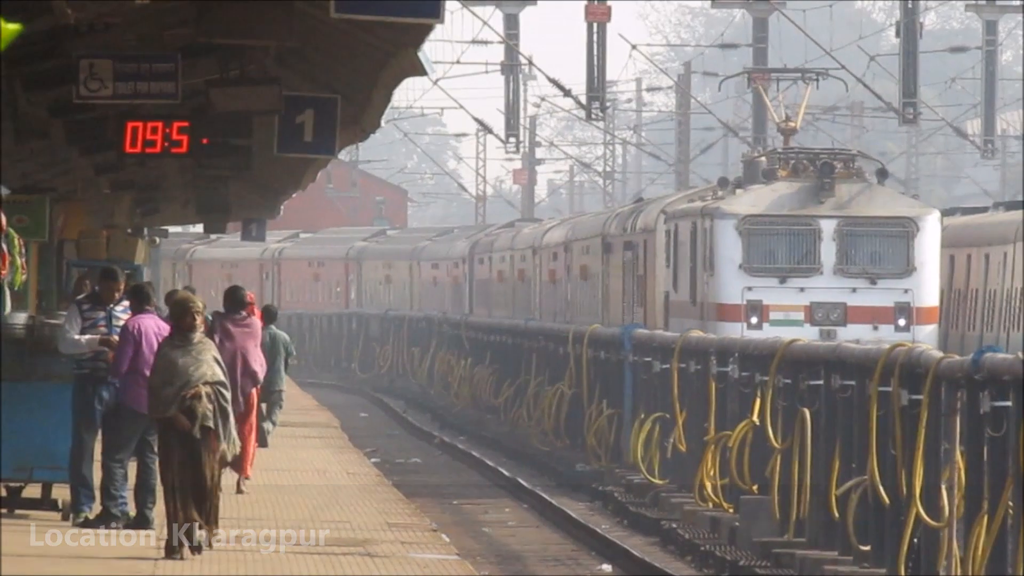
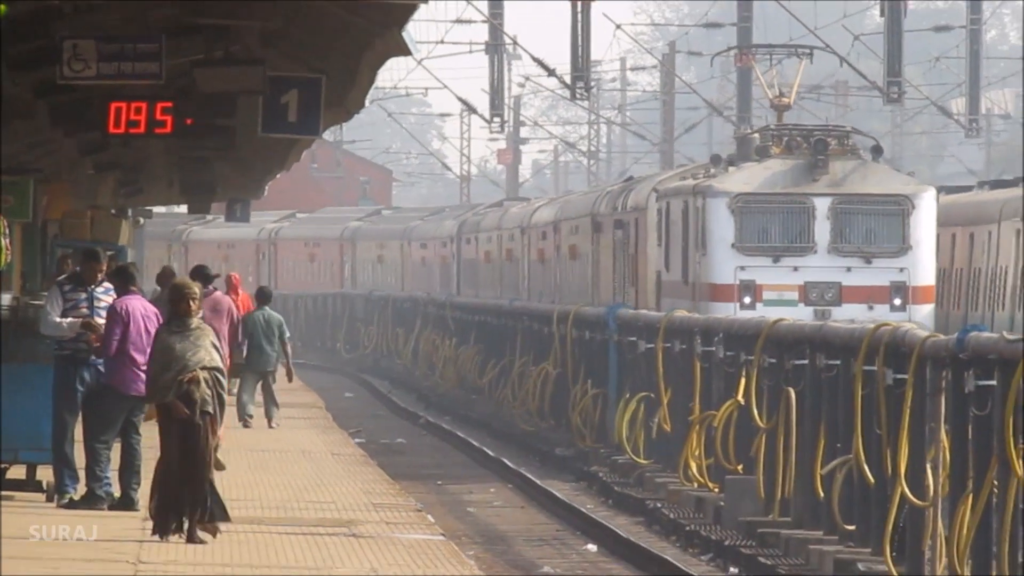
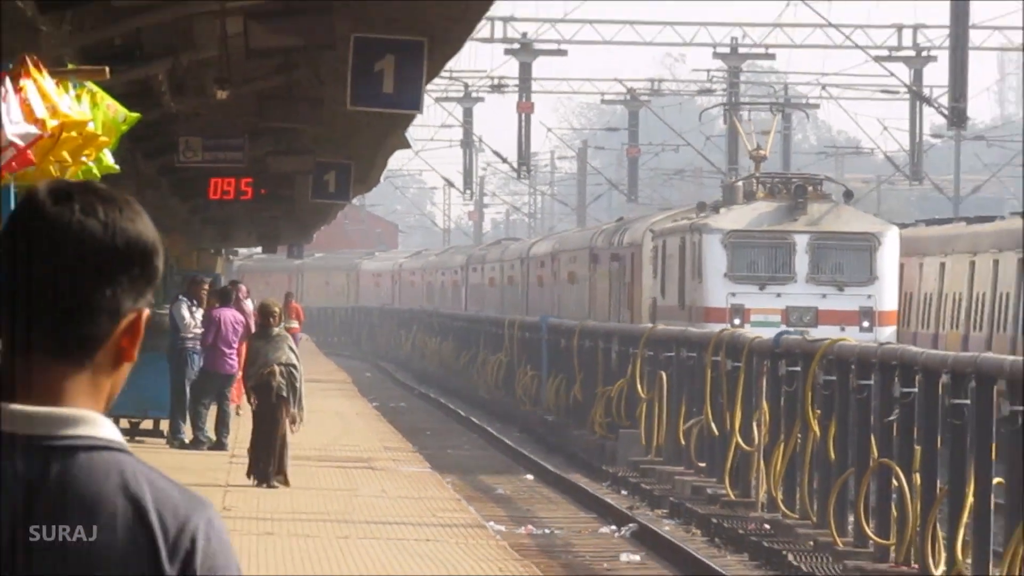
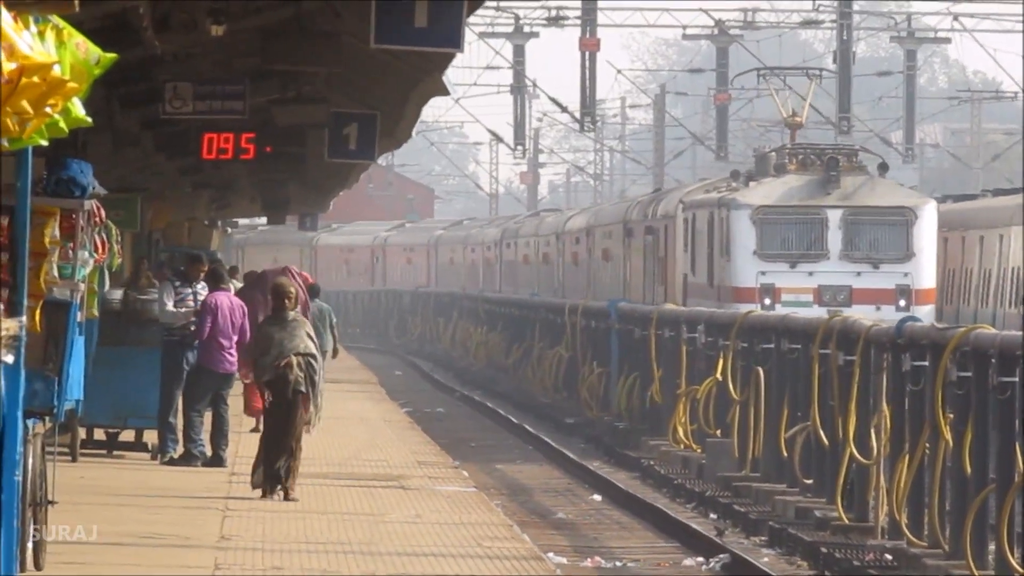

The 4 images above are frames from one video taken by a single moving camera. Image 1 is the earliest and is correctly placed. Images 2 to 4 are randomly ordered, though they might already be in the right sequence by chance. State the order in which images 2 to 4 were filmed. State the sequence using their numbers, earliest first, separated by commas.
2, 4, 3
